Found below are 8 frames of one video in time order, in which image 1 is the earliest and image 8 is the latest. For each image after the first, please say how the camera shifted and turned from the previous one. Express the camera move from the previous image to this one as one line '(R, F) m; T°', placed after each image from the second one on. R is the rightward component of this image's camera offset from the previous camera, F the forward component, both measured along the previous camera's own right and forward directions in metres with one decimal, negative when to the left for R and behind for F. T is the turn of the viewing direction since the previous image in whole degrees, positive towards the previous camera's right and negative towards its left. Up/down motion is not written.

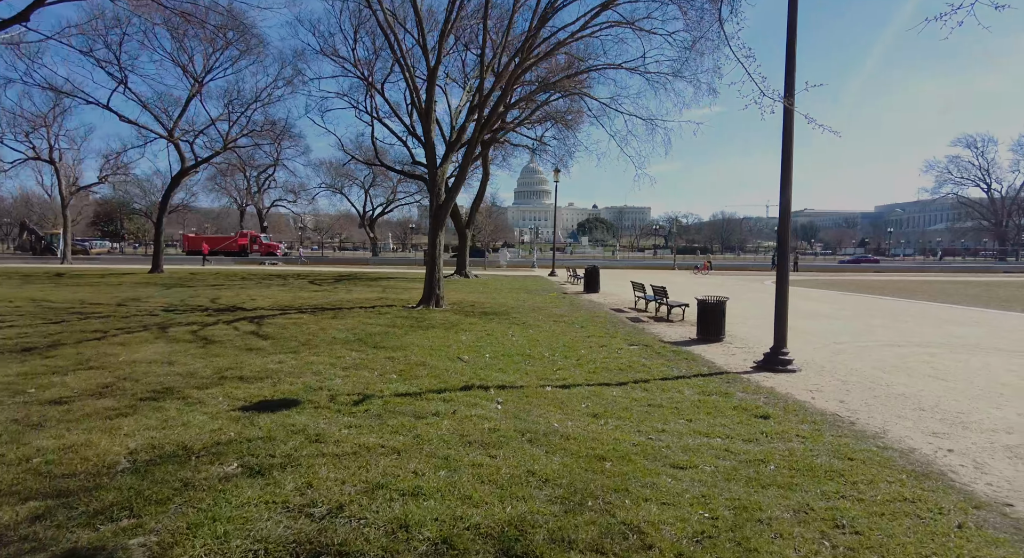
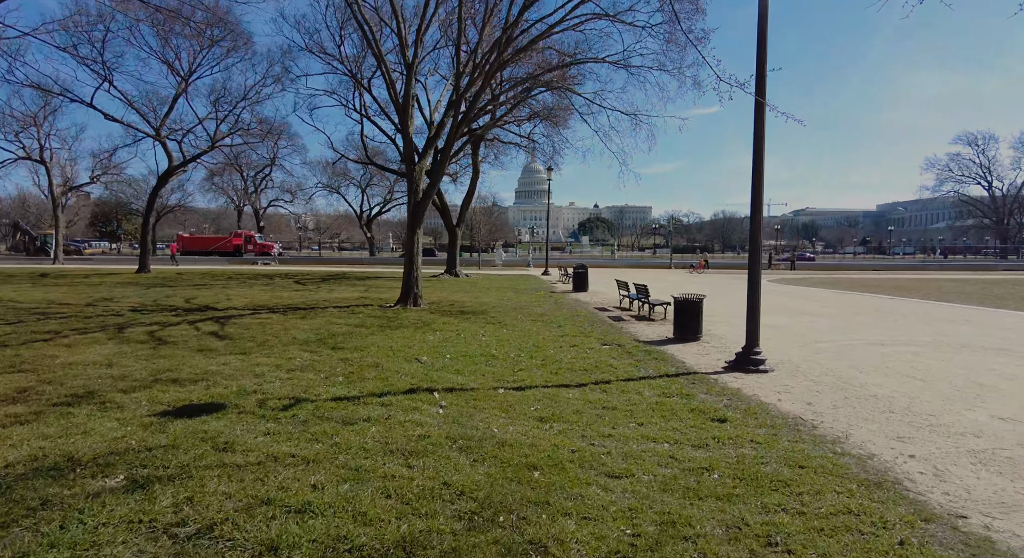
(+0.5, +0.3) m; 0°
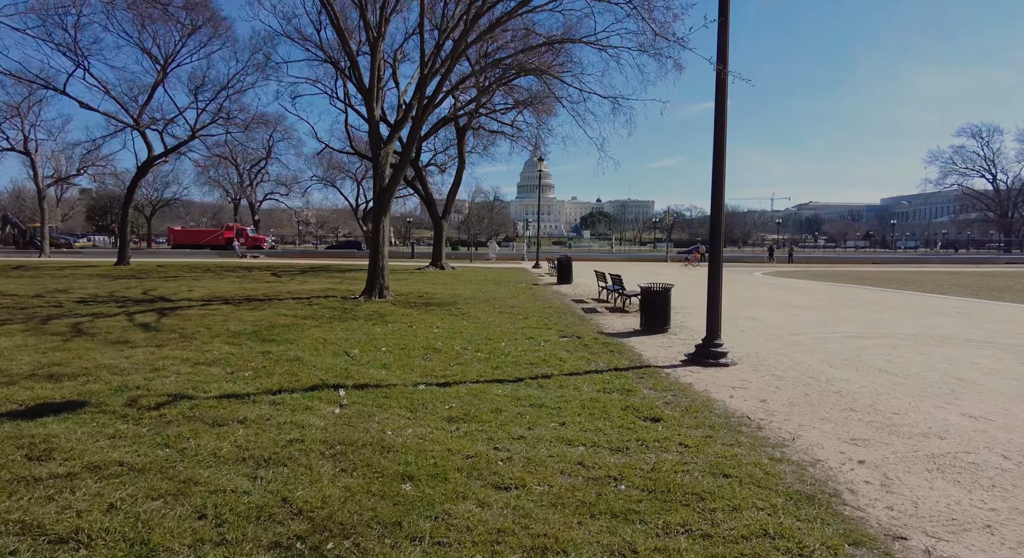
(+0.8, +0.7) m; 0°
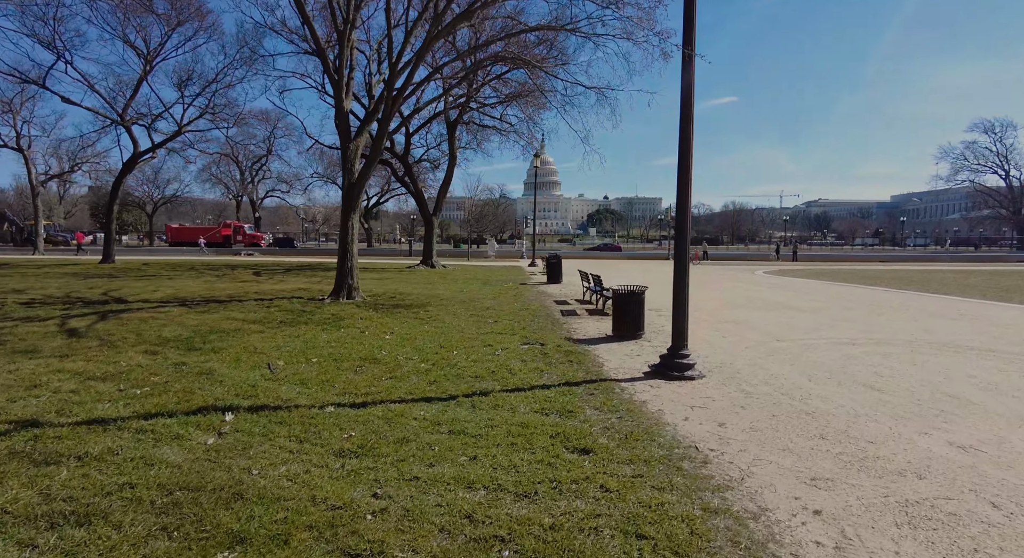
(+0.7, +0.8) m; -1°
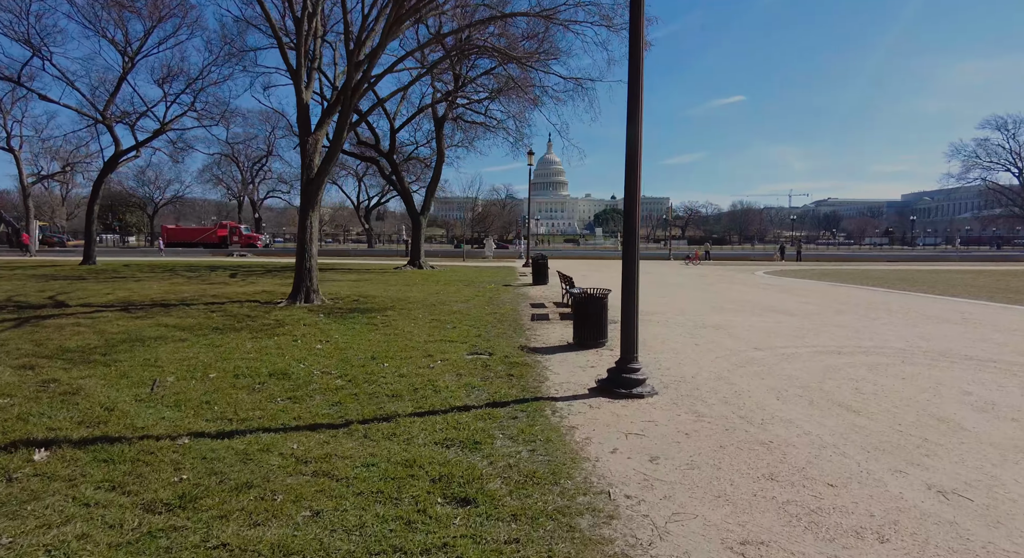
(+0.9, +0.9) m; -1°
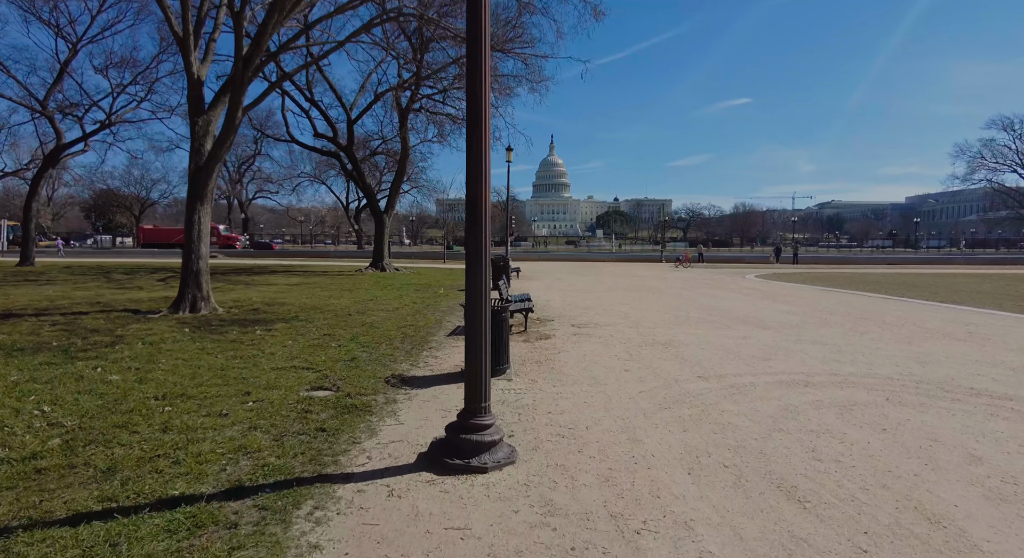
(+1.5, +2.2) m; 0°
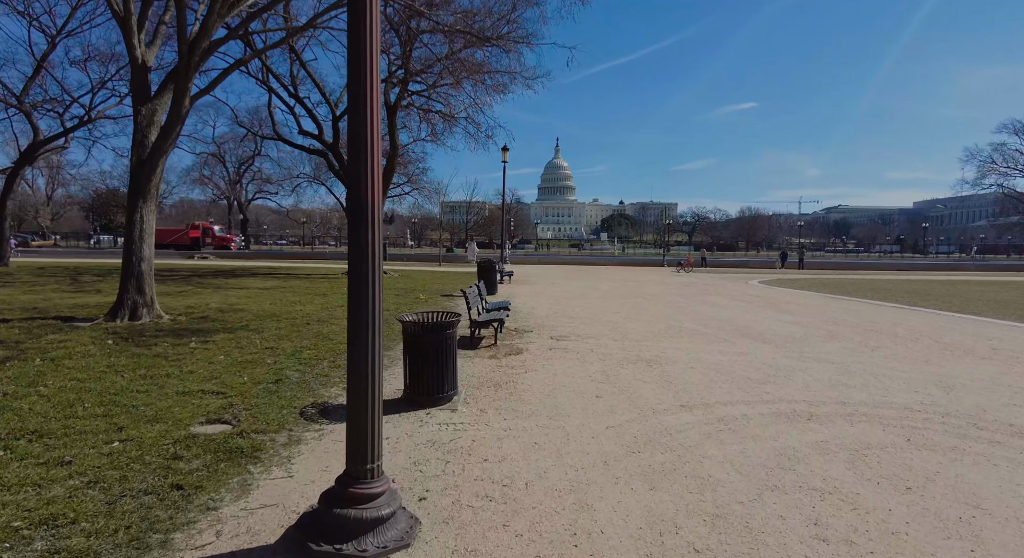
(+0.6, +1.2) m; 0°
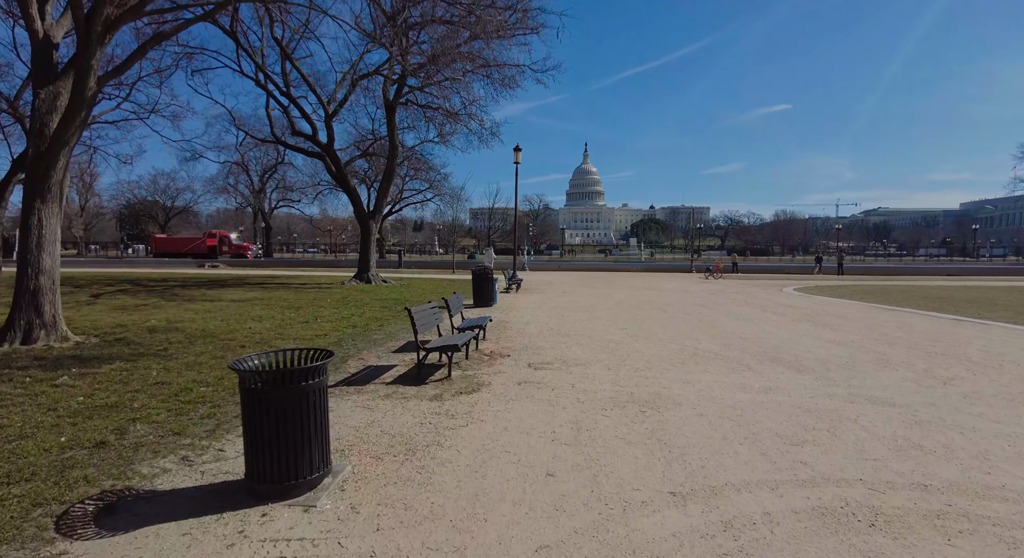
(+0.9, +2.2) m; -3°
